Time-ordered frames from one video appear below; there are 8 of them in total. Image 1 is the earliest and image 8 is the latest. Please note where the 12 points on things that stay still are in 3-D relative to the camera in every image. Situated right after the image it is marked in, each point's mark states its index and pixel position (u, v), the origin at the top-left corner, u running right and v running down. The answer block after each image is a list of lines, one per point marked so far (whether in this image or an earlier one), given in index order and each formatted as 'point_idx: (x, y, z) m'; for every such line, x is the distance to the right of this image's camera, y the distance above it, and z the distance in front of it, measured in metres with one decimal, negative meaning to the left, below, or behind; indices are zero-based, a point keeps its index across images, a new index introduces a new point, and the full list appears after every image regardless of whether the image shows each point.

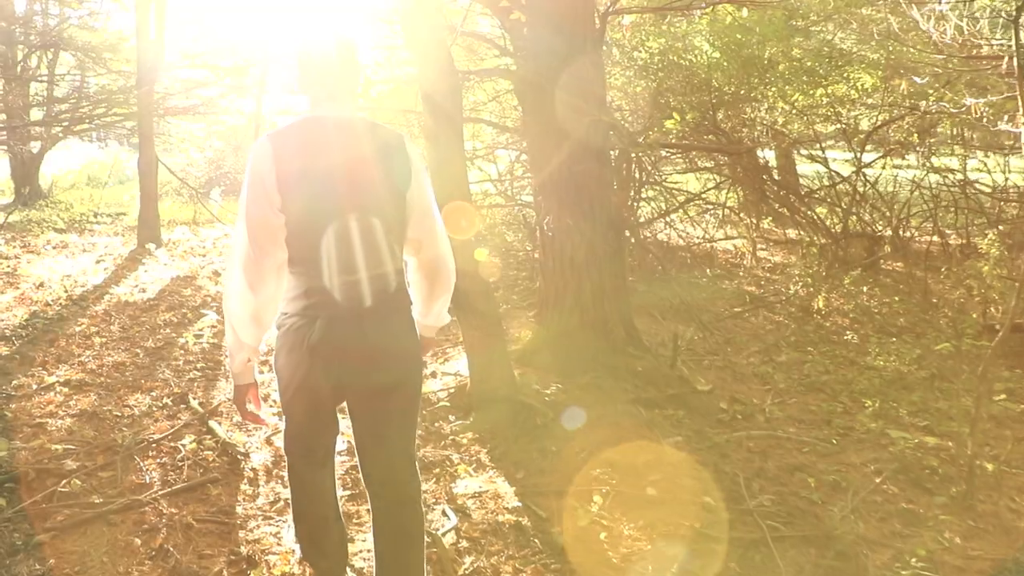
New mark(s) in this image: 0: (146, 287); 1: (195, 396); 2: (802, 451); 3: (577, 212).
0: (-3.4, 0.0, +9.1) m
1: (-1.8, -0.6, +5.5) m
2: (+1.5, -0.8, +4.9) m
3: (+0.4, +0.4, +5.4) m
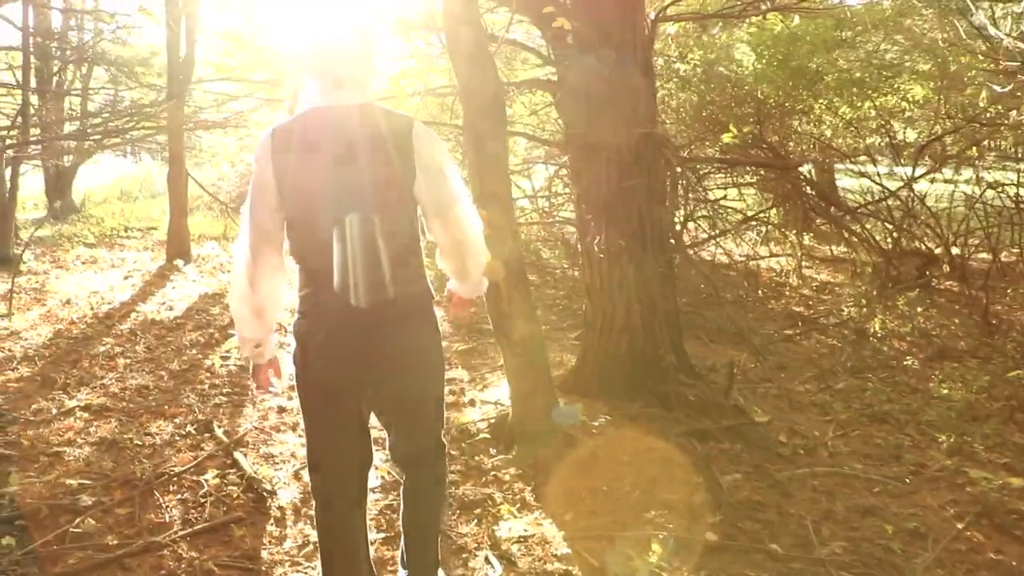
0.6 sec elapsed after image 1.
0: (-3.1, -0.2, +8.9) m
1: (-1.6, -0.7, +5.2) m
2: (+1.7, -0.9, +4.5) m
3: (+0.6, +0.3, +5.1) m
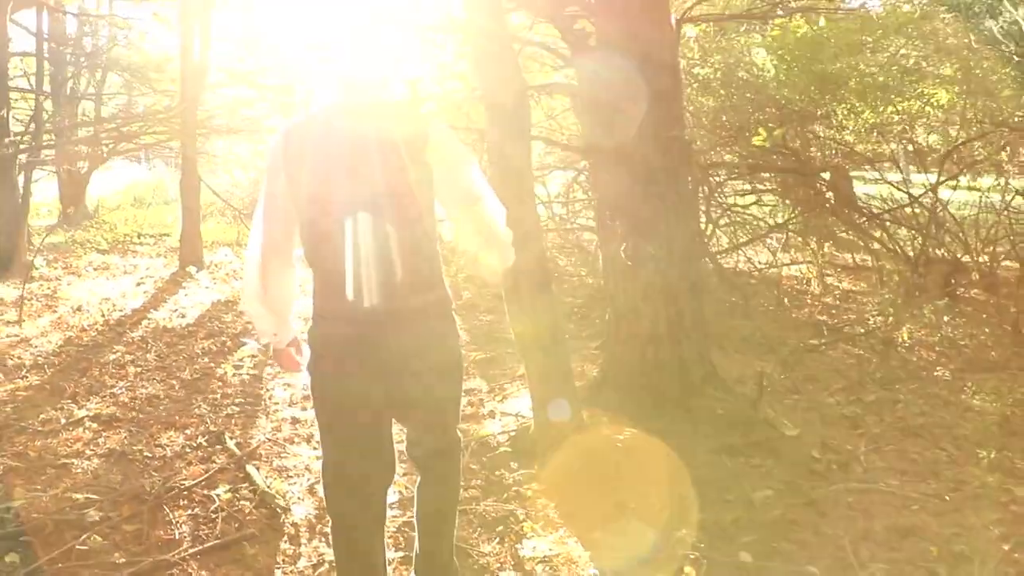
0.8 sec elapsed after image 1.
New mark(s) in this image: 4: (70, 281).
0: (-3.0, -0.2, +8.8) m
1: (-1.4, -0.8, +5.0) m
2: (+1.8, -1.0, +4.3) m
3: (+0.7, +0.3, +4.9) m
4: (-5.1, +0.1, +11.1) m
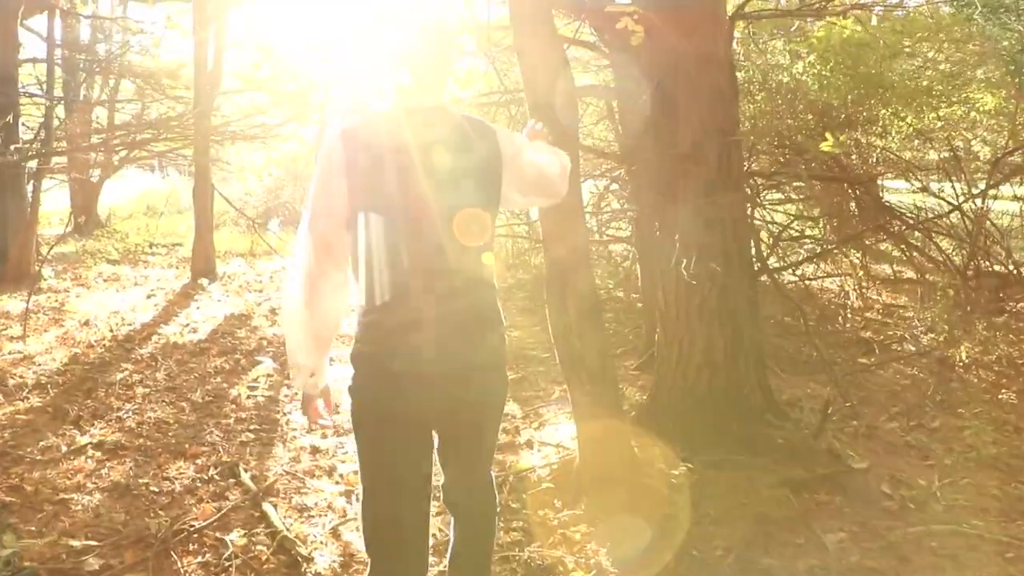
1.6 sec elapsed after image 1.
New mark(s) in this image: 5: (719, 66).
0: (-2.7, -0.3, +8.4) m
1: (-1.3, -0.8, +4.6) m
2: (+1.9, -1.1, +3.8) m
3: (+0.9, +0.2, +4.5) m
4: (-4.8, -0.1, +10.8) m
5: (+1.0, +1.0, +4.5) m
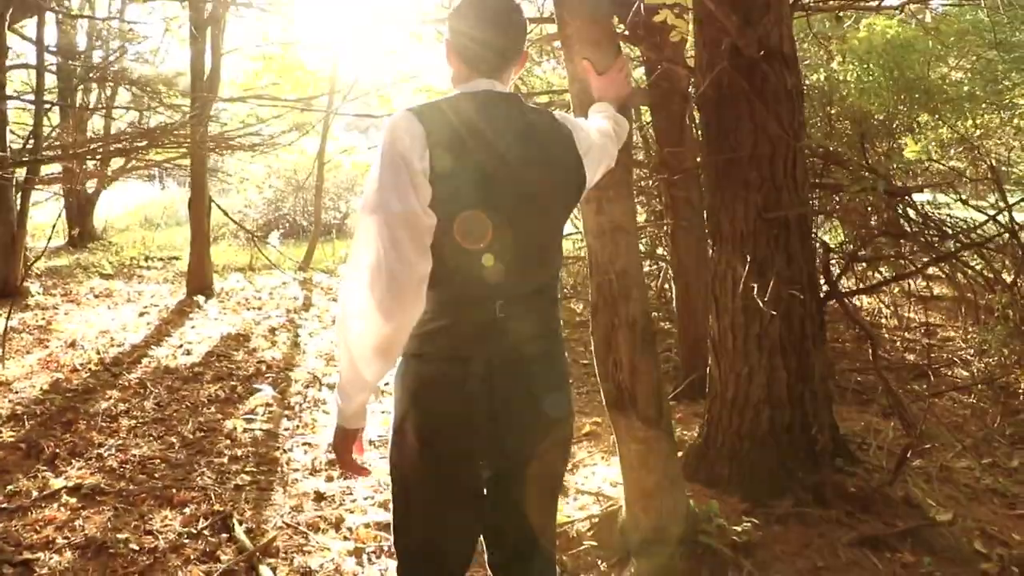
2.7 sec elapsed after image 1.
0: (-2.6, -0.5, +7.8) m
1: (-1.1, -0.9, +4.0) m
2: (+2.1, -1.2, +3.2) m
3: (+1.1, +0.1, +3.9) m
4: (-4.7, -0.2, +10.2) m
5: (+1.1, +0.9, +3.9) m
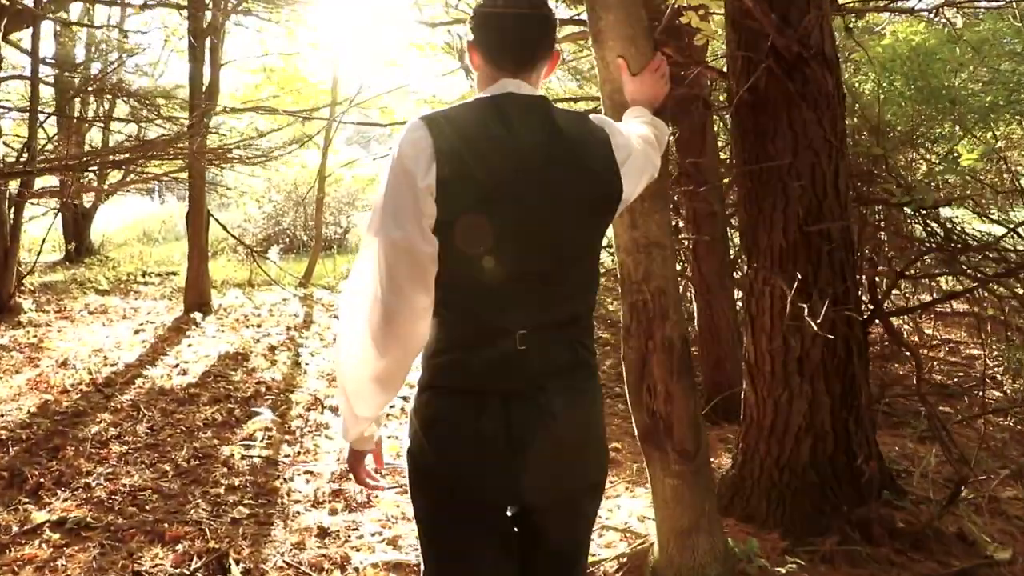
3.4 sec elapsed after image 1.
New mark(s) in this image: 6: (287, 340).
0: (-2.5, -0.6, +7.5) m
1: (-1.0, -1.0, +3.7) m
2: (+2.2, -1.2, +2.9) m
3: (+1.1, 0.0, +3.6) m
4: (-4.6, -0.4, +9.9) m
5: (+1.2, +0.9, +3.6) m
6: (-2.2, -0.5, +9.3) m
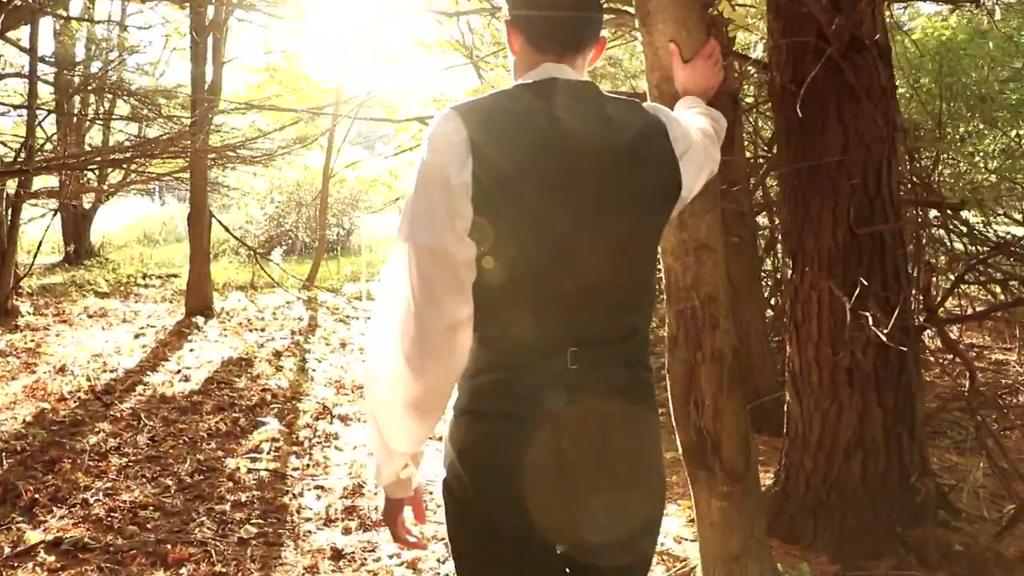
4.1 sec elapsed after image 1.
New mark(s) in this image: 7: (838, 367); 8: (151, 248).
0: (-2.4, -0.6, +7.2) m
1: (-0.9, -1.0, +3.4) m
2: (+2.3, -1.2, +2.7) m
3: (+1.2, 0.0, +3.4) m
4: (-4.5, -0.4, +9.6) m
5: (+1.3, +0.8, +3.4) m
6: (-2.1, -0.5, +9.1) m
7: (+1.2, -0.3, +3.5) m
8: (-7.0, +0.8, +18.8) m
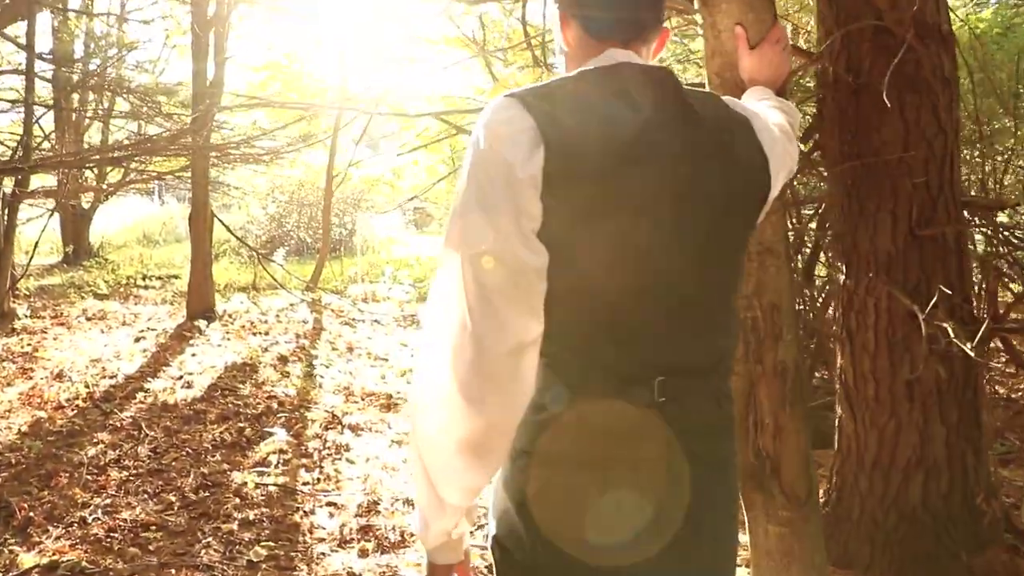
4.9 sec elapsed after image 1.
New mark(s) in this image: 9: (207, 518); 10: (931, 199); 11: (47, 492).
0: (-2.3, -0.7, +7.0) m
1: (-0.8, -1.1, +3.2) m
2: (+2.4, -1.2, +2.4) m
3: (+1.3, 0.0, +3.1) m
4: (-4.4, -0.4, +9.4) m
5: (+1.4, +0.8, +3.1) m
6: (-2.0, -0.6, +8.8) m
7: (+1.3, -0.3, +3.2) m
8: (-6.9, +0.8, +18.5) m
9: (-1.3, -1.0, +4.1) m
10: (+1.4, +0.3, +3.1) m
11: (-2.1, -0.9, +4.4) m
